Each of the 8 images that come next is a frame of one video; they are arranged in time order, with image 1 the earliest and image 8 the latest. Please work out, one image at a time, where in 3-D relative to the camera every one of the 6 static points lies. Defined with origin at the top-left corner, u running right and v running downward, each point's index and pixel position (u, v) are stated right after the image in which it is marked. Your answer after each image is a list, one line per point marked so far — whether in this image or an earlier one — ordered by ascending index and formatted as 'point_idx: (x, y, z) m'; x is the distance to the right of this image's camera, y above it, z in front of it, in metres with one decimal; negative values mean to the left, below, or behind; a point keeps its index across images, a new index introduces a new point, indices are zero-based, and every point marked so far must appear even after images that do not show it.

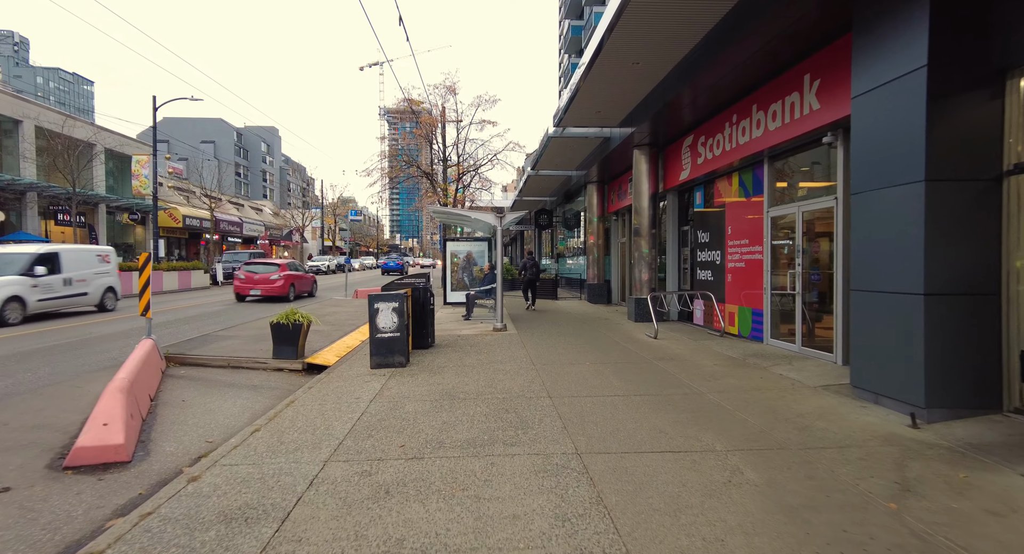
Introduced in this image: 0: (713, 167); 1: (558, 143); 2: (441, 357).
0: (+4.1, +2.2, +9.3) m
1: (+1.3, +3.9, +13.1) m
2: (-1.2, -1.4, +7.8) m
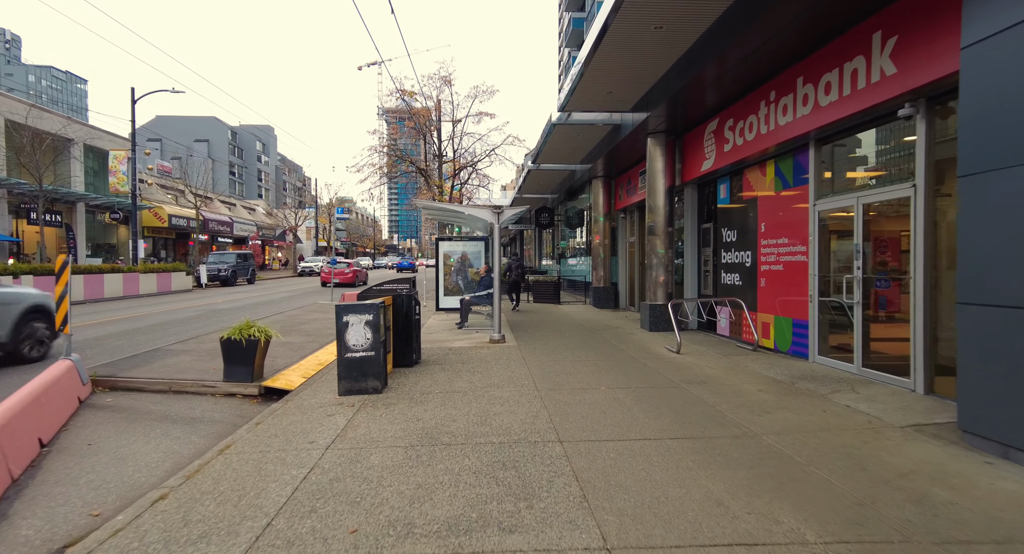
0: (+4.1, +2.2, +8.1) m
1: (+1.3, +3.8, +11.9) m
2: (-1.2, -1.5, +6.5) m
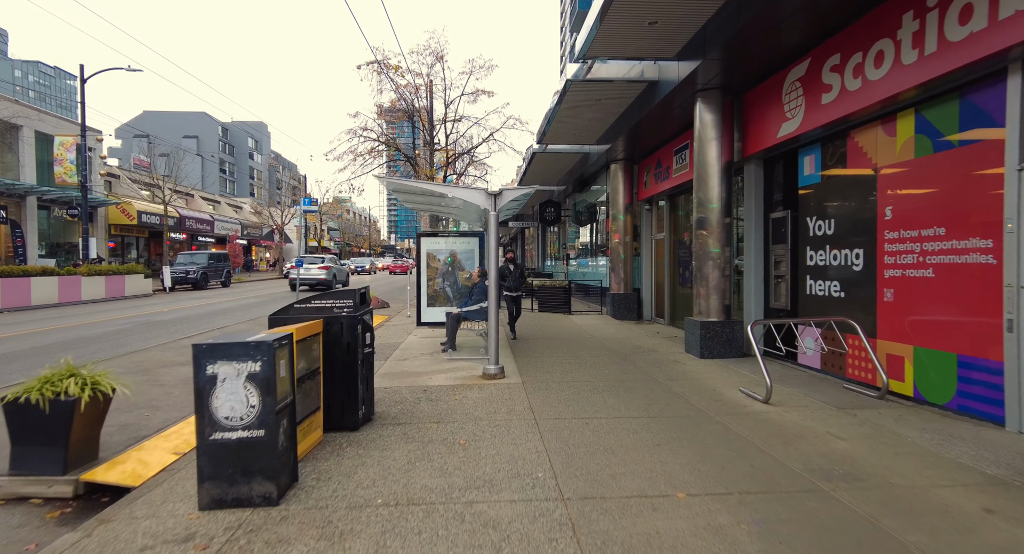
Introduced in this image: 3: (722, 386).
0: (+4.1, +2.0, +5.4) m
1: (+1.4, +3.7, +9.2) m
2: (-1.2, -1.6, +3.9) m
3: (+2.8, -1.4, +6.1) m
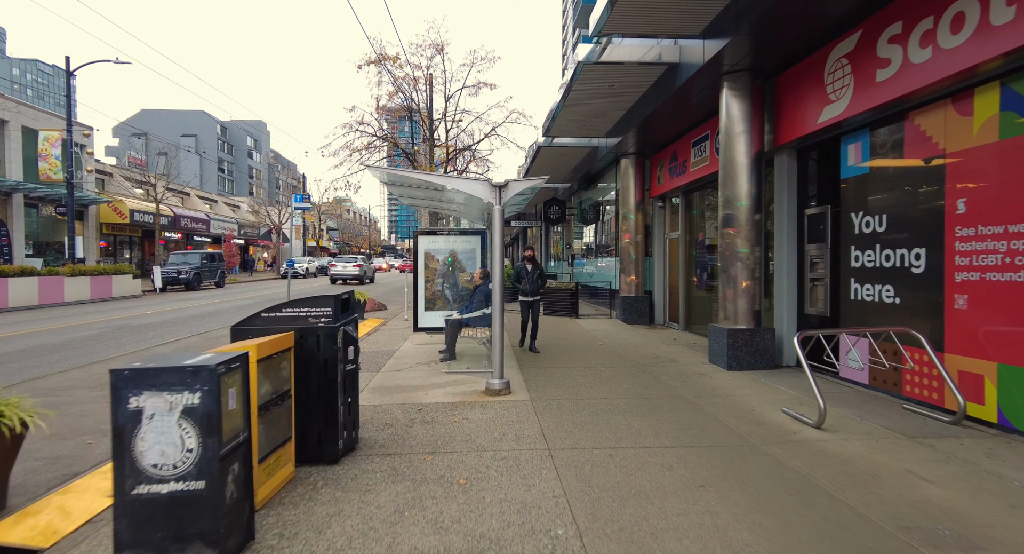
0: (+4.2, +2.0, +4.6) m
1: (+1.5, +3.7, +8.5) m
2: (-1.1, -1.6, +3.1) m
3: (+2.9, -1.5, +5.3) m
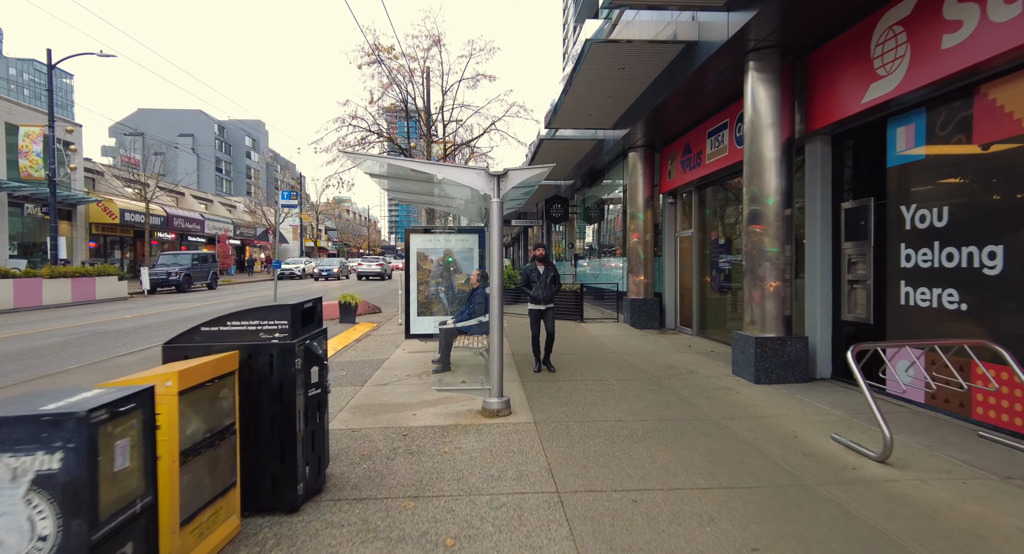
0: (+4.2, +2.0, +3.9) m
1: (+1.5, +3.6, +7.7) m
2: (-1.1, -1.7, +2.3) m
3: (+2.9, -1.5, +4.5) m
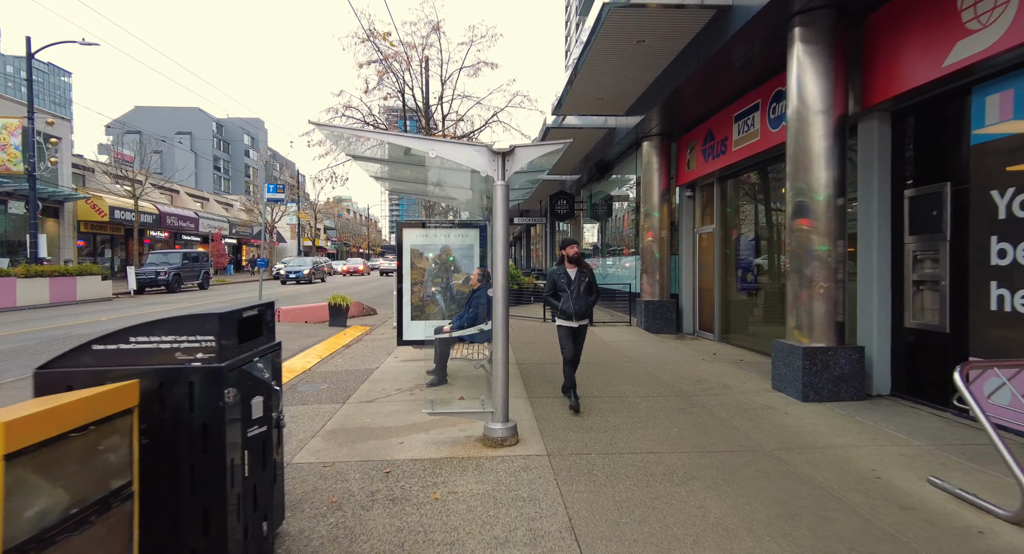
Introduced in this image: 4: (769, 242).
0: (+4.3, +2.0, +2.9) m
1: (+1.5, +3.7, +6.8) m
2: (-1.0, -1.6, +1.4) m
3: (+2.9, -1.5, +3.6) m
4: (+4.6, +0.6, +8.3) m
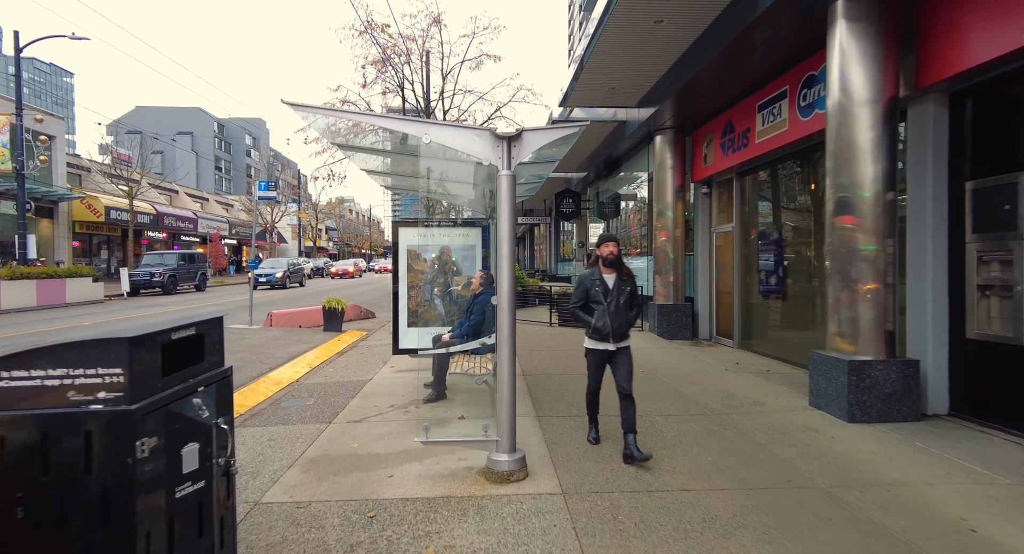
0: (+4.3, +1.9, +2.3) m
1: (+1.6, +3.6, +6.1) m
2: (-1.0, -1.7, +0.8) m
3: (+3.0, -1.5, +3.0) m
4: (+4.7, +0.6, +7.6) m
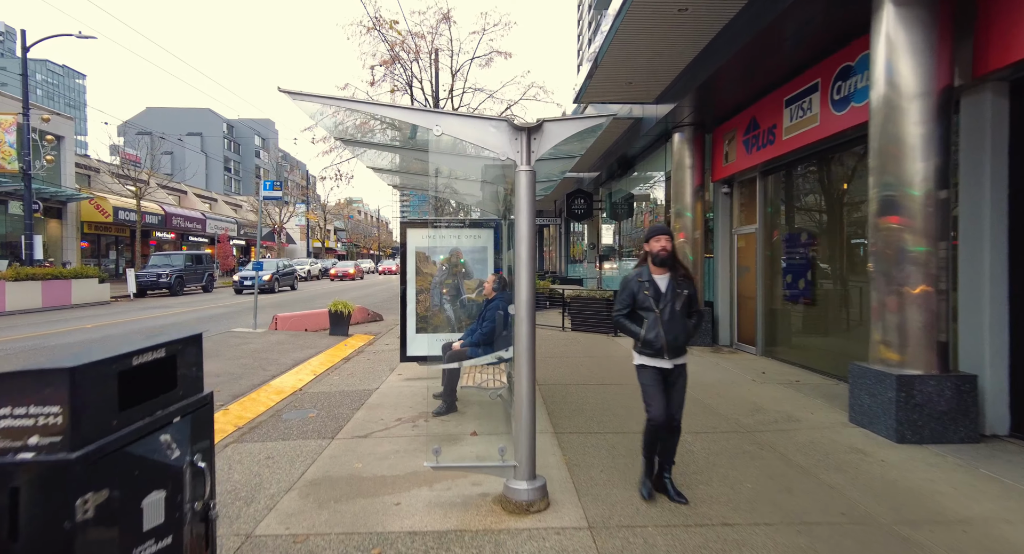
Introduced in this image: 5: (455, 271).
0: (+4.5, +1.9, +1.9) m
1: (+1.8, +3.5, +5.8) m
2: (-0.9, -1.7, +0.5) m
3: (+3.1, -1.6, +2.5) m
4: (+4.9, +0.5, +7.2) m
5: (-0.8, +0.1, +6.4) m
